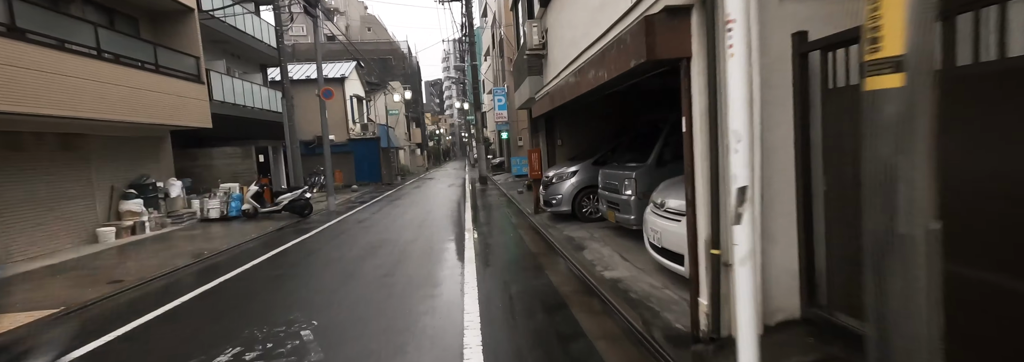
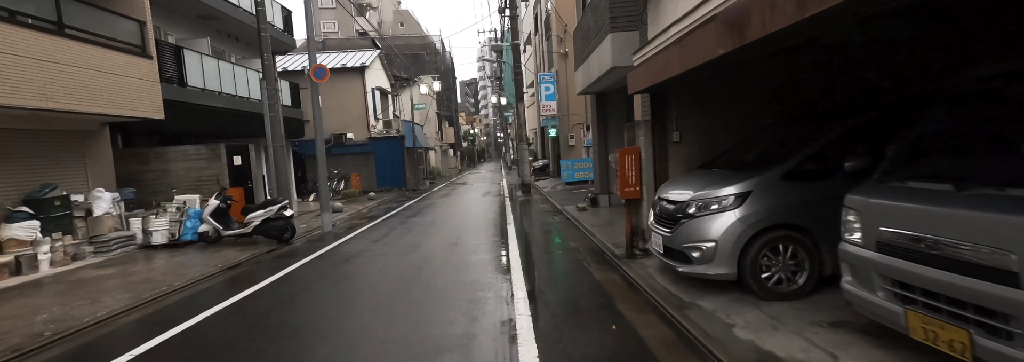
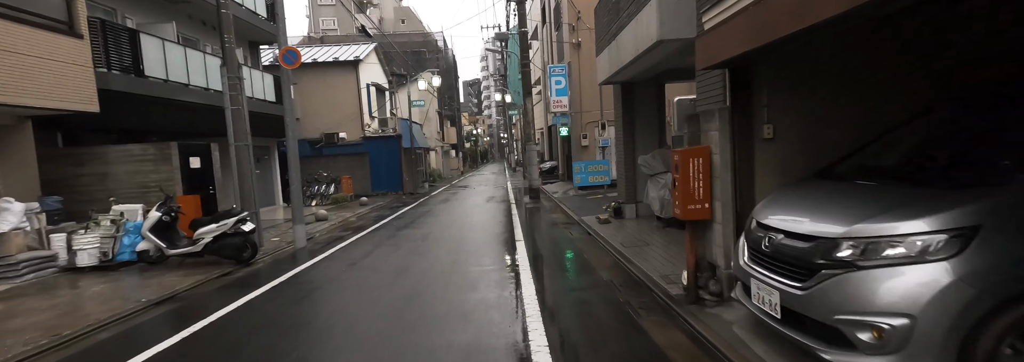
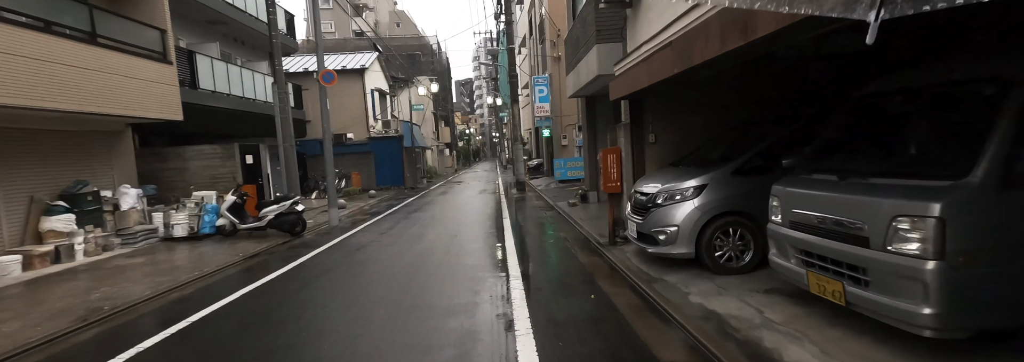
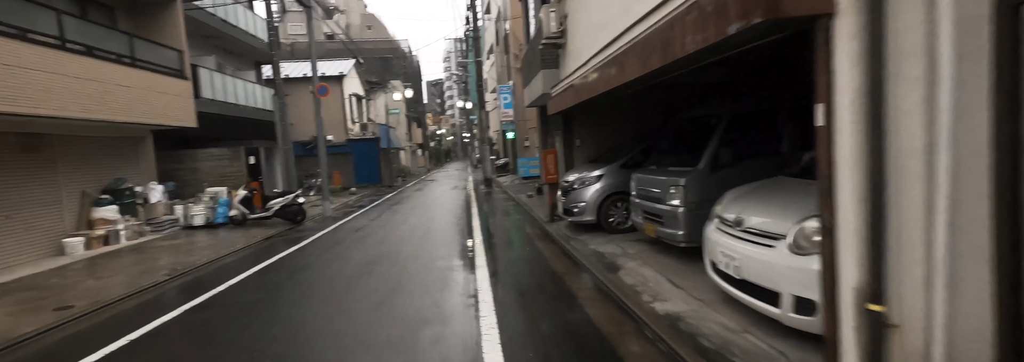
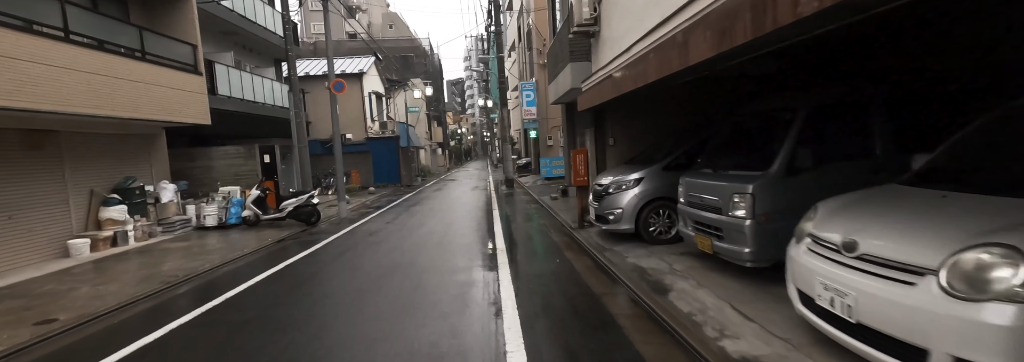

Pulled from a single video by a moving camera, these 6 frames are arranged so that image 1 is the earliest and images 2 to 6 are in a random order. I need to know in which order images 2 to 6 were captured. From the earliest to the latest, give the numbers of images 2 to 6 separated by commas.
5, 6, 4, 2, 3
